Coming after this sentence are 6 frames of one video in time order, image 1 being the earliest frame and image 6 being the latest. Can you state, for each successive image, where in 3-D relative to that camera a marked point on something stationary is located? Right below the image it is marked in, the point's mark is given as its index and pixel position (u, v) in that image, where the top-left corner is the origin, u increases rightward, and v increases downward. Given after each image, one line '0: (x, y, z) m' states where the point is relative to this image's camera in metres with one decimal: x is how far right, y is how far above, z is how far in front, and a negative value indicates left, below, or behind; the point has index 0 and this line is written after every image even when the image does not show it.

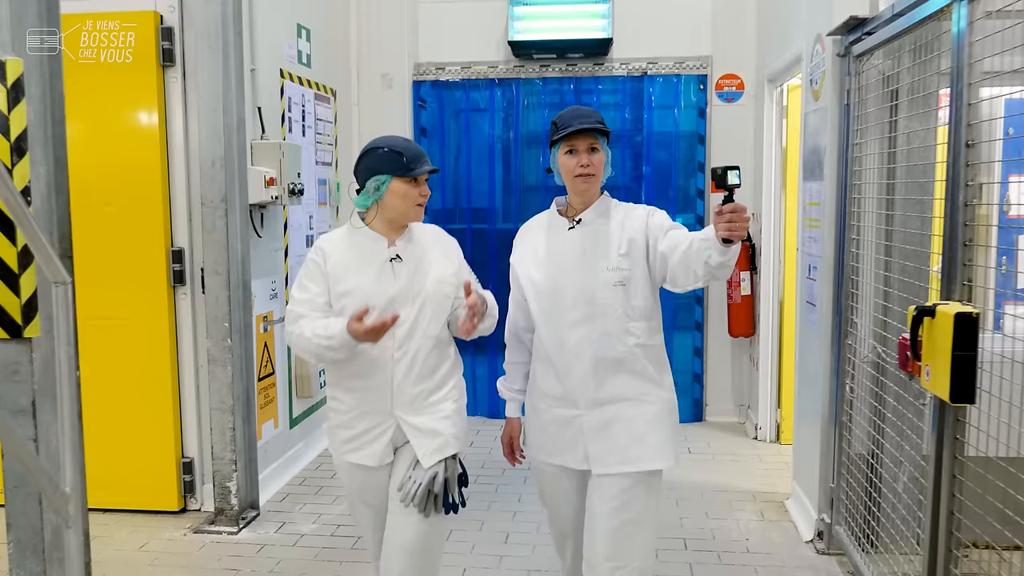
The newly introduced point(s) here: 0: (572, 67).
0: (+0.3, +1.1, +4.5) m
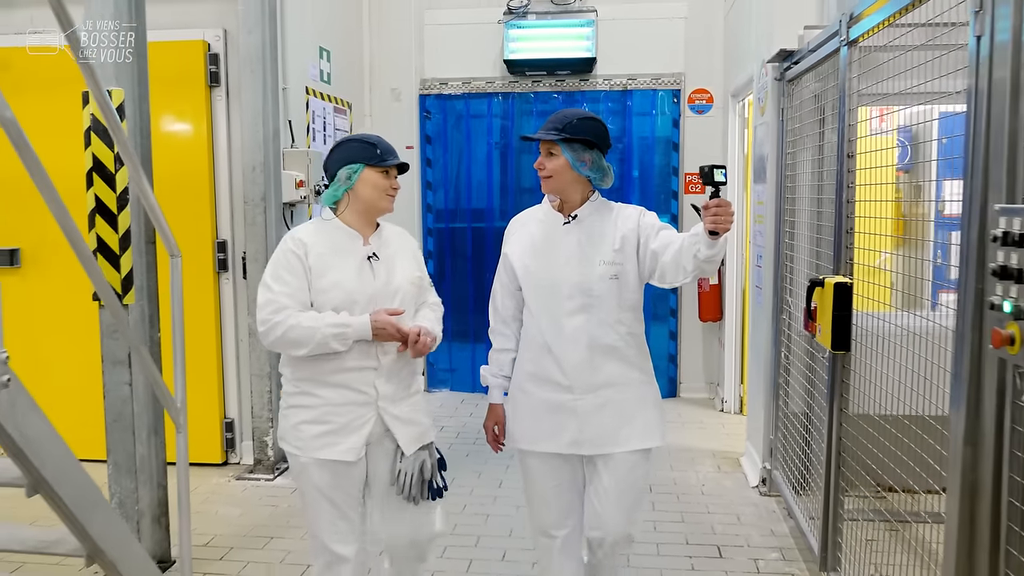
0: (+0.3, +1.2, +5.1) m
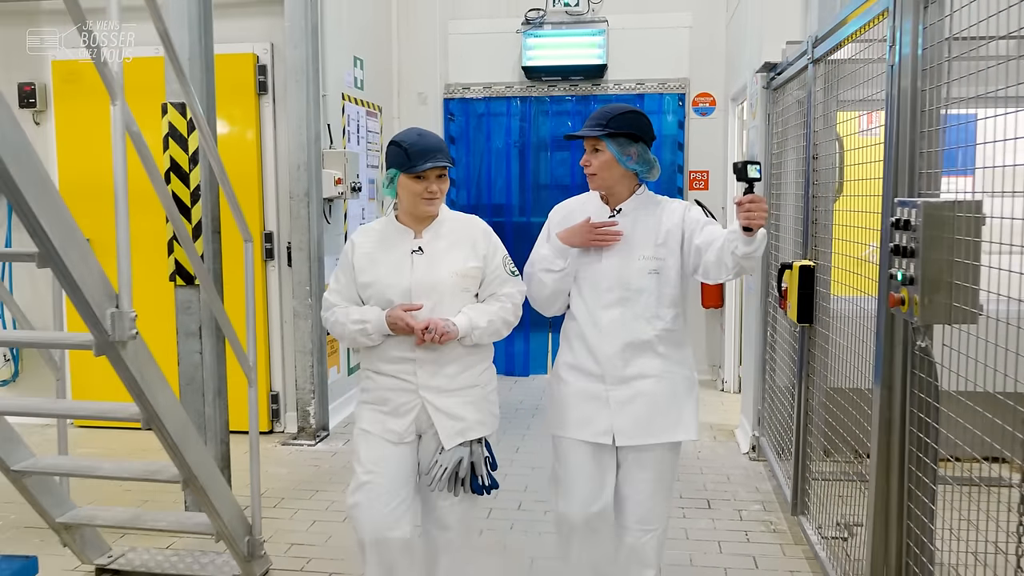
0: (+0.4, +1.2, +5.5) m
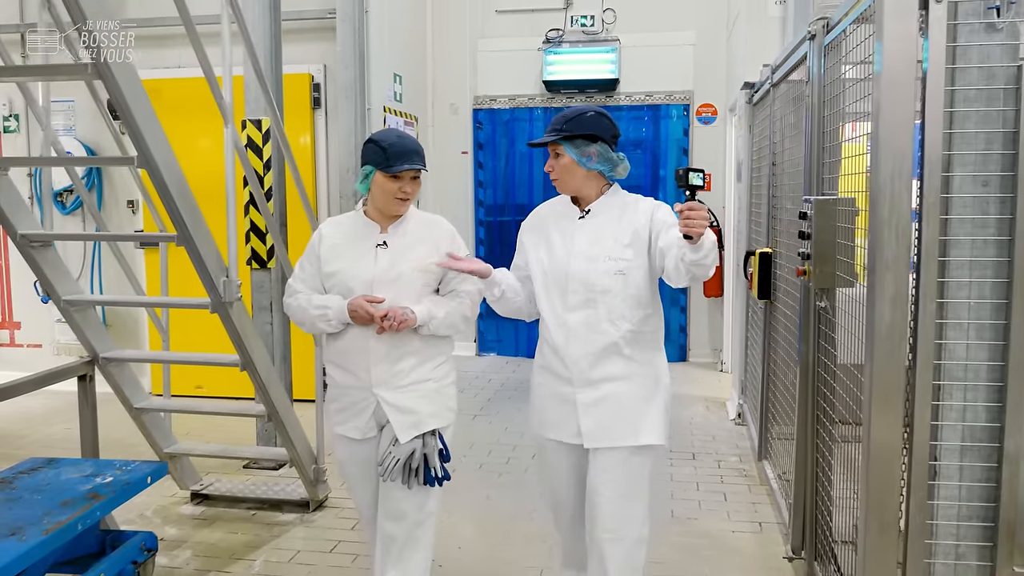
0: (+0.5, +1.3, +6.2) m
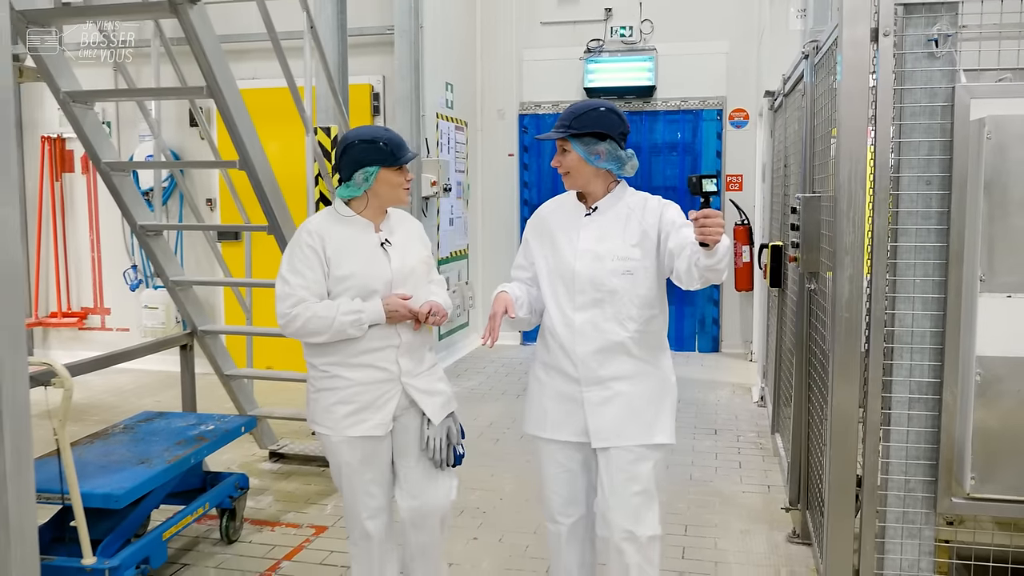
0: (+0.8, +1.3, +6.6) m
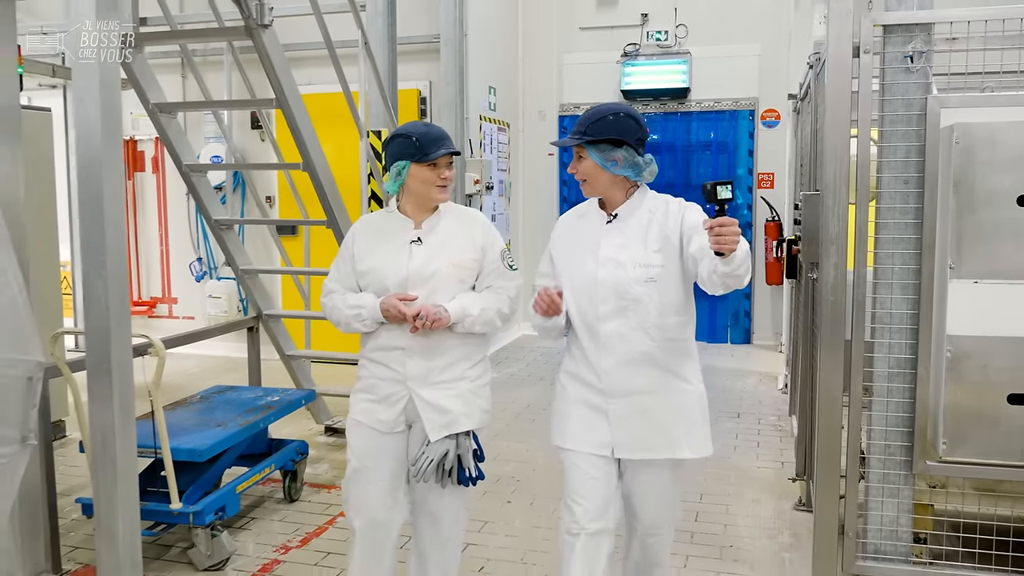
0: (+1.2, +1.4, +6.9) m
